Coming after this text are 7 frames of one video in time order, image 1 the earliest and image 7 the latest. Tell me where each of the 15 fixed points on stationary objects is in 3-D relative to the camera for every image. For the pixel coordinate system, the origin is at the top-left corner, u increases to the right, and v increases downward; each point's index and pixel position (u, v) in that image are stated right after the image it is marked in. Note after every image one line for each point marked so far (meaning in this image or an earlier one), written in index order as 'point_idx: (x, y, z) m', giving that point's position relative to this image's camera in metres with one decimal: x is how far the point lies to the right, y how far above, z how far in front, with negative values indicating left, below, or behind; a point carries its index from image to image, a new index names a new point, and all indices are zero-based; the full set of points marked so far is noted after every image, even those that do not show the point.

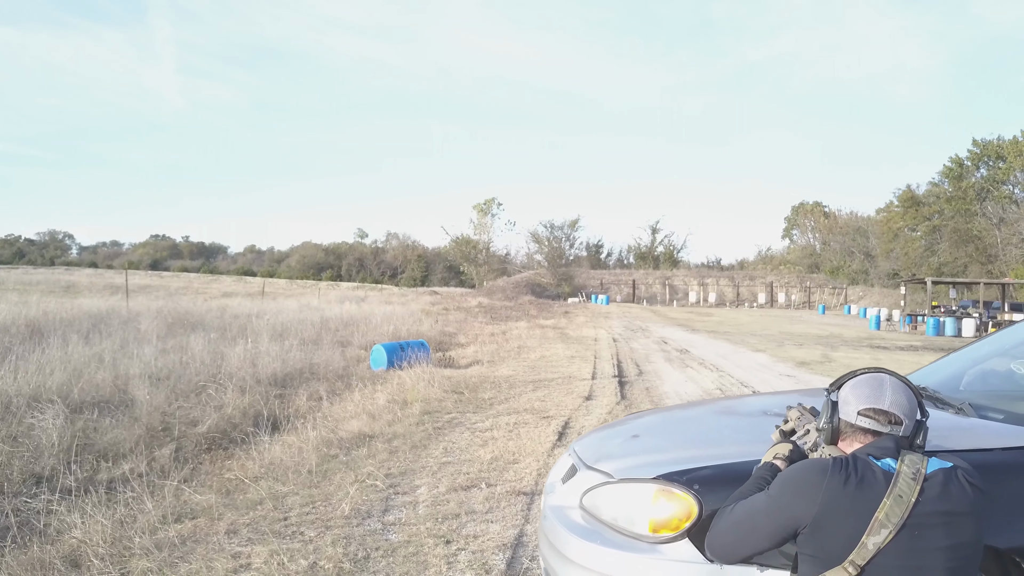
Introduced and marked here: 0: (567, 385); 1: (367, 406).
0: (+0.8, -1.4, +10.0) m
1: (-1.6, -1.4, +7.8) m
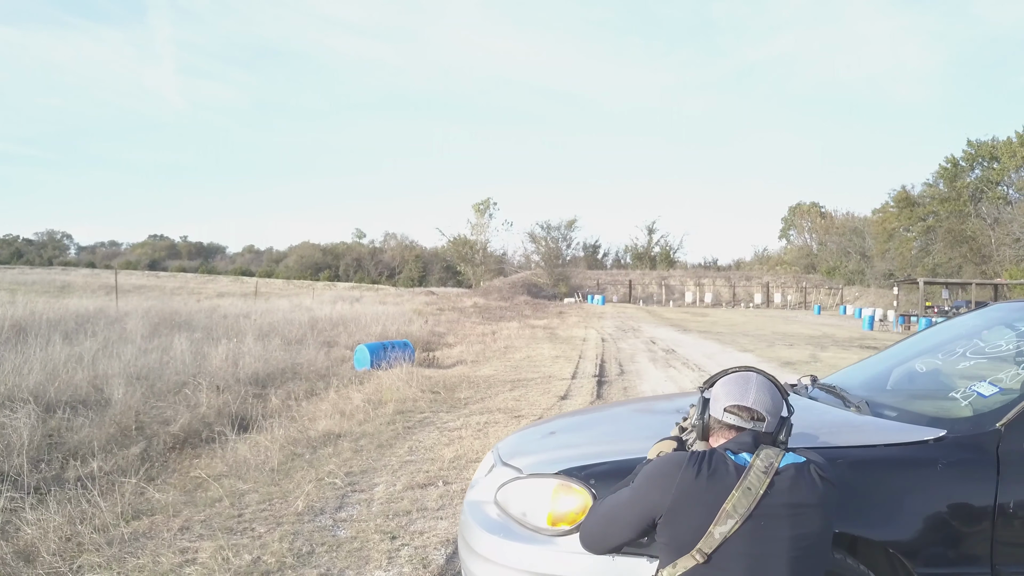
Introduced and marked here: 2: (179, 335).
0: (+0.5, -1.5, +10.0) m
1: (-2.0, -1.4, +7.9) m
2: (-6.3, -0.9, +12.7) m
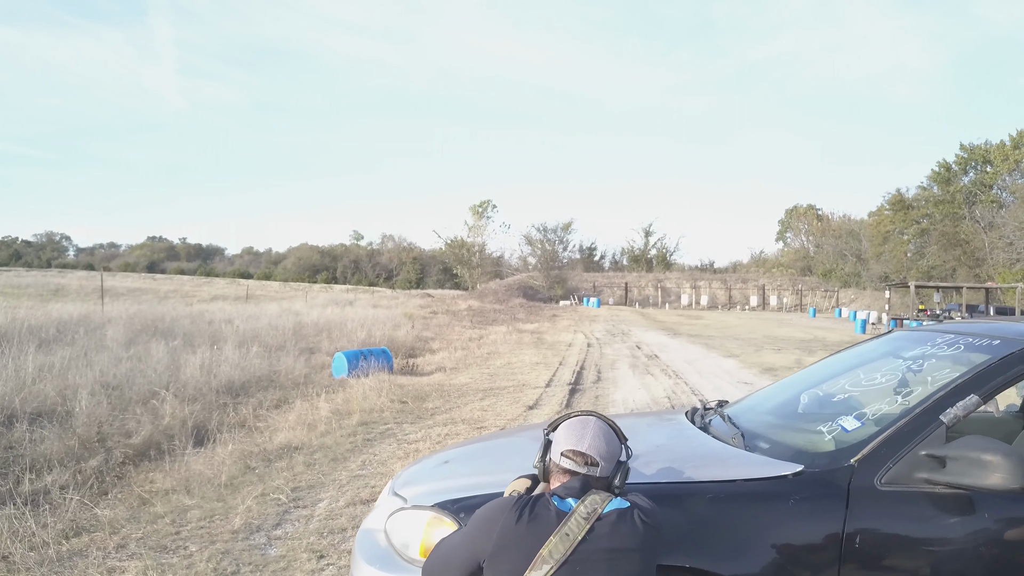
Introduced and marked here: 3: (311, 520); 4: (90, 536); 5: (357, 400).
0: (+0.1, -1.6, +10.1) m
1: (-2.4, -1.5, +7.9) m
2: (-6.7, -1.0, +12.7) m
3: (-1.3, -1.5, +4.4) m
4: (-2.7, -1.6, +4.2) m
5: (-2.1, -1.5, +8.9) m
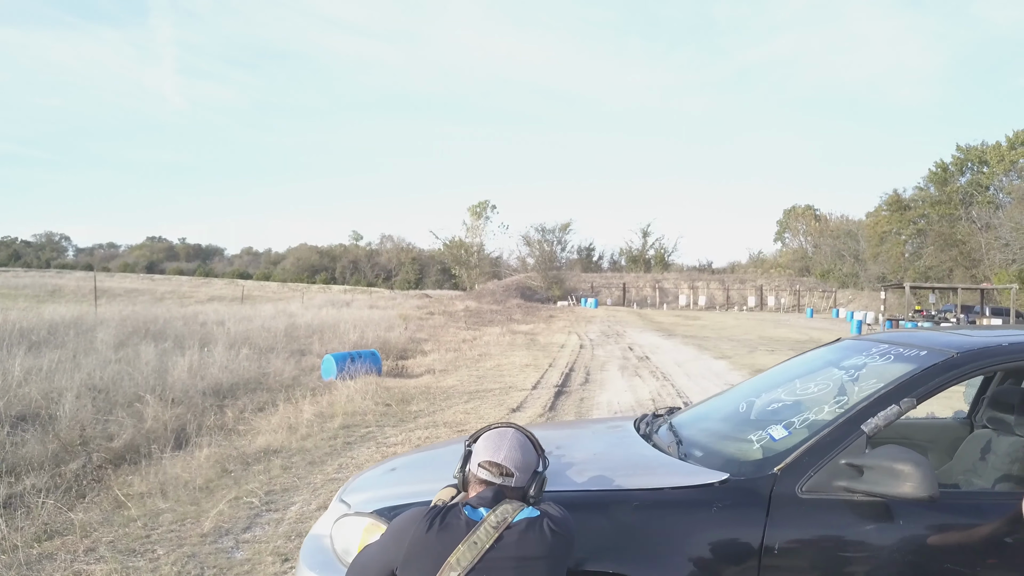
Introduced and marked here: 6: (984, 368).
0: (-0.1, -1.6, +10.1) m
1: (-2.6, -1.6, +8.0) m
2: (-6.9, -1.1, +12.8) m
3: (-1.5, -1.6, +4.5) m
4: (-2.9, -1.6, +4.3) m
5: (-2.3, -1.5, +9.0) m
6: (+1.6, -0.3, +2.2) m
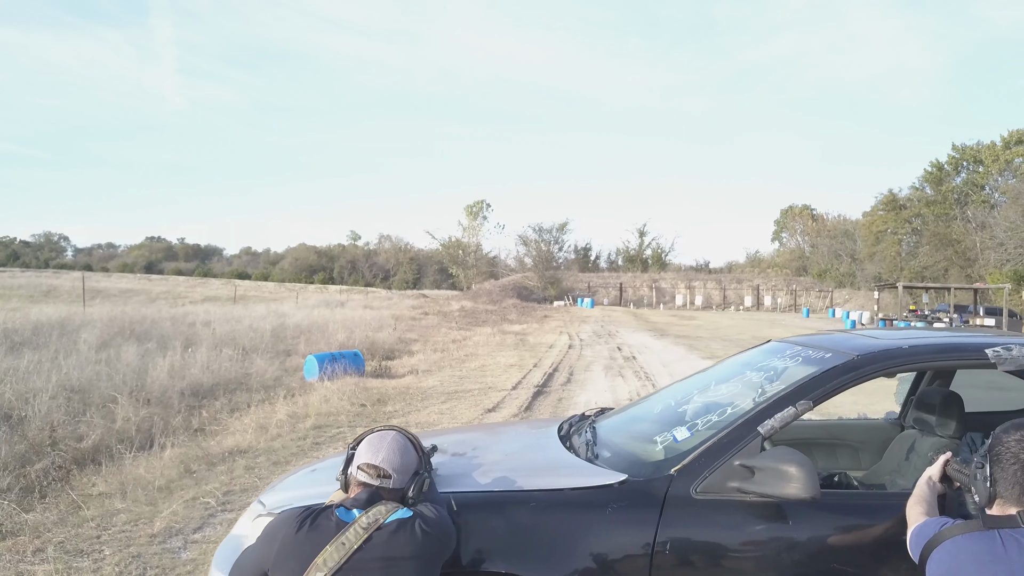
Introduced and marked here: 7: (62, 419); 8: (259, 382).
0: (-0.5, -1.6, +10.2) m
1: (-2.9, -1.6, +8.0) m
2: (-7.3, -1.1, +12.8) m
3: (-1.9, -1.6, +4.5) m
4: (-3.2, -1.6, +4.3) m
5: (-2.6, -1.5, +9.0) m
6: (+1.2, -0.3, +2.3) m
7: (-4.9, -1.4, +7.2) m
8: (-4.3, -1.6, +11.5) m
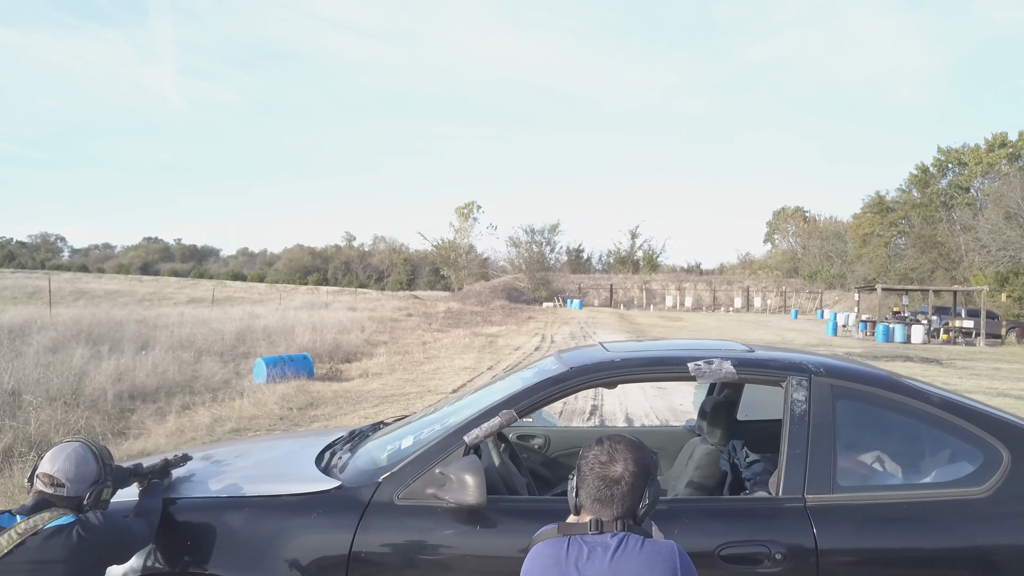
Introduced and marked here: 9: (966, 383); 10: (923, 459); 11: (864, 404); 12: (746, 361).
0: (-1.5, -1.7, +10.3) m
1: (-3.9, -1.6, +8.1) m
2: (-8.3, -1.2, +12.9) m
3: (-2.8, -1.6, +4.6) m
4: (-4.2, -1.7, +4.4) m
5: (-3.6, -1.6, +9.1) m
6: (+0.3, -0.3, +2.4) m
7: (-5.8, -1.5, +7.3) m
8: (-5.3, -1.7, +11.6) m
9: (+11.1, -2.3, +16.2) m
10: (+1.4, -0.6, +2.3) m
11: (+1.2, -0.4, +2.3) m
12: (+0.8, -0.3, +2.4) m
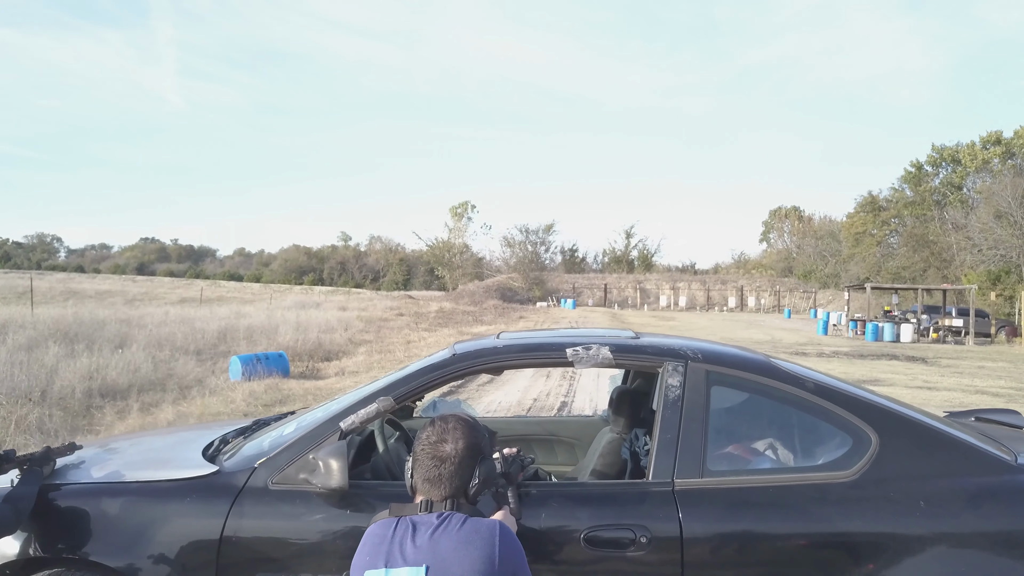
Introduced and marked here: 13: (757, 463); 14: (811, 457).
0: (-1.9, -1.7, +10.3) m
1: (-4.4, -1.6, +8.1) m
2: (-8.7, -1.1, +12.9) m
3: (-3.3, -1.6, +4.6) m
4: (-4.6, -1.6, +4.4) m
5: (-4.0, -1.6, +9.1) m
6: (-0.2, -0.3, +2.4) m
7: (-6.3, -1.4, +7.3) m
8: (-5.8, -1.6, +11.6) m
9: (+10.6, -2.3, +16.3) m
10: (+1.0, -0.5, +2.3) m
11: (+0.8, -0.4, +2.3) m
12: (+0.4, -0.2, +2.4) m
13: (+0.8, -0.6, +2.3) m
14: (+1.0, -0.6, +2.3) m
